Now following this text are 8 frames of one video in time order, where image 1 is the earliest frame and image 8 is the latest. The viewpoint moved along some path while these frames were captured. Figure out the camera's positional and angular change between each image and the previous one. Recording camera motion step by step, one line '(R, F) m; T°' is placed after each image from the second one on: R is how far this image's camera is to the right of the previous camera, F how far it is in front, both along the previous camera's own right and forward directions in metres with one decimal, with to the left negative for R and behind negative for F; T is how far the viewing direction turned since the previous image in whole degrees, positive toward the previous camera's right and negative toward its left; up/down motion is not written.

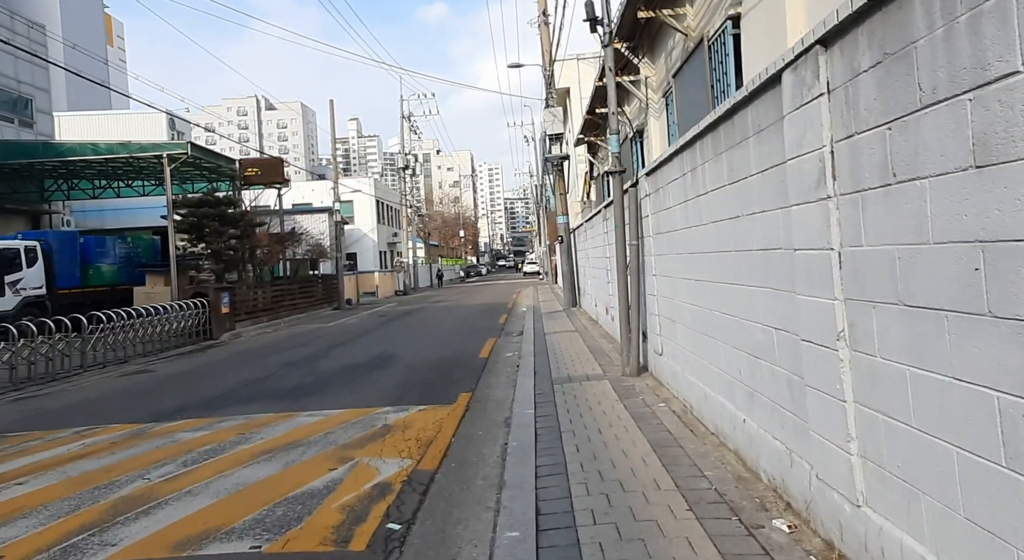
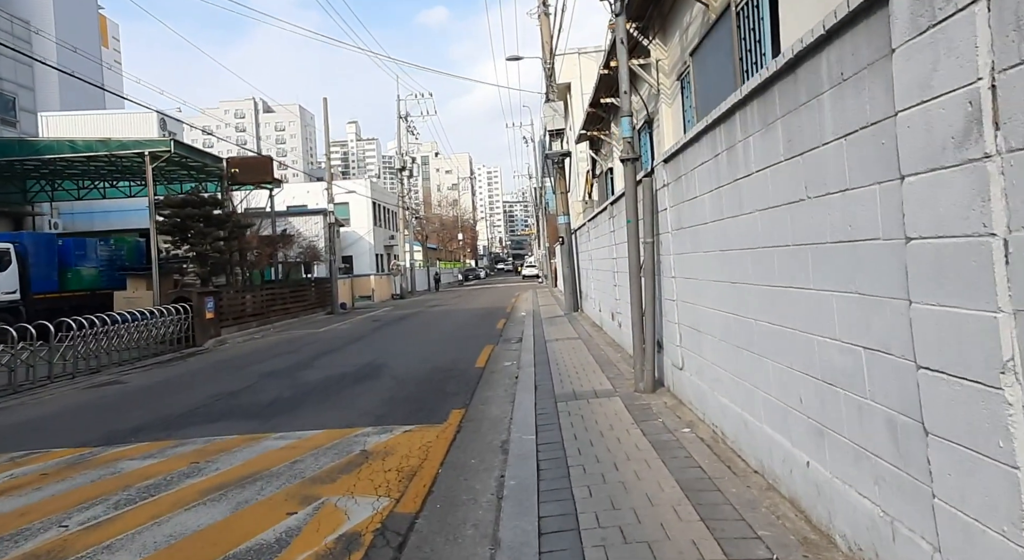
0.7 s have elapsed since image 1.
(0.0, +0.9) m; 0°
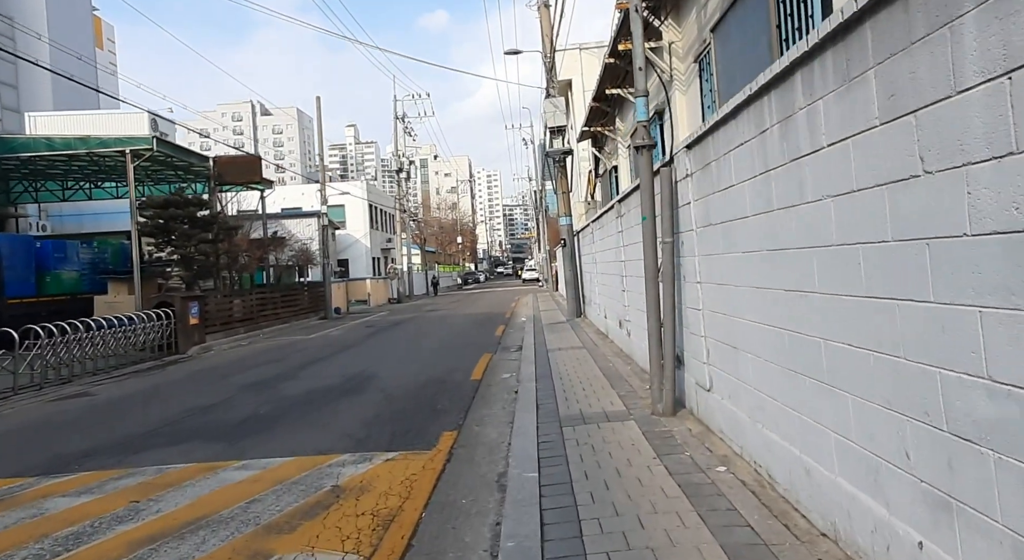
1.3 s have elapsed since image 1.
(0.0, +0.9) m; 0°
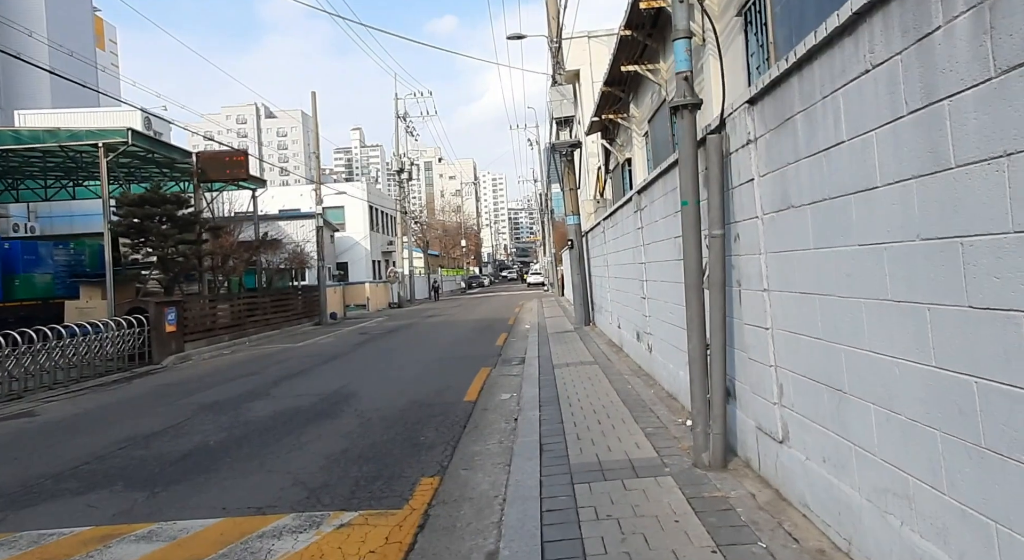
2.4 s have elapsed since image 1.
(+0.1, +1.5) m; -1°
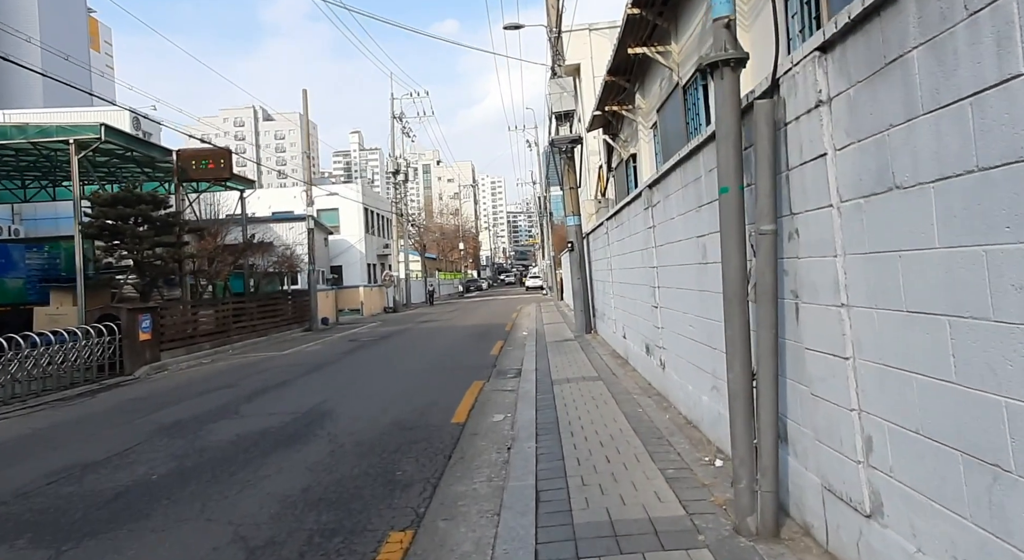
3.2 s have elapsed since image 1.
(+0.1, +1.0) m; 0°
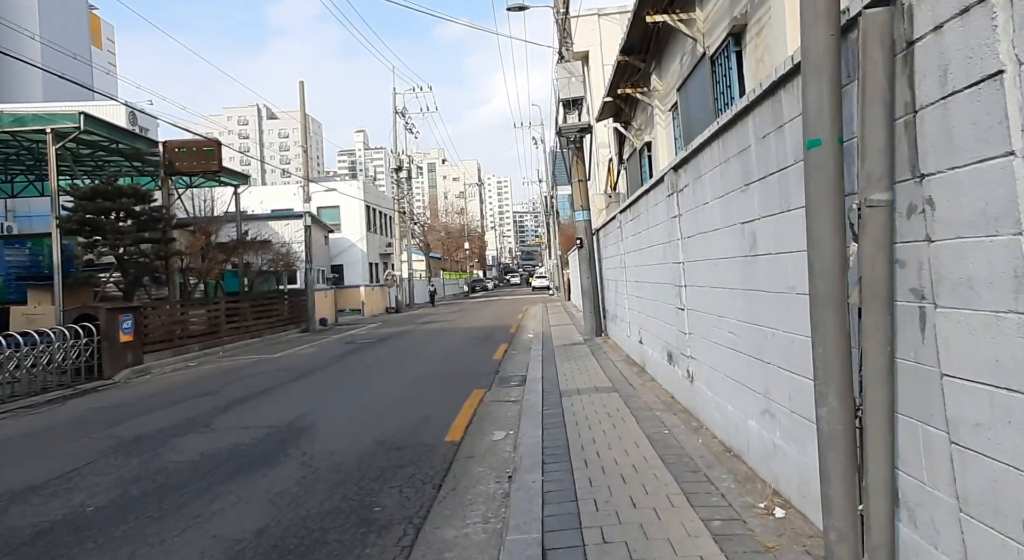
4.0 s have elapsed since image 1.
(0.0, +1.0) m; 0°
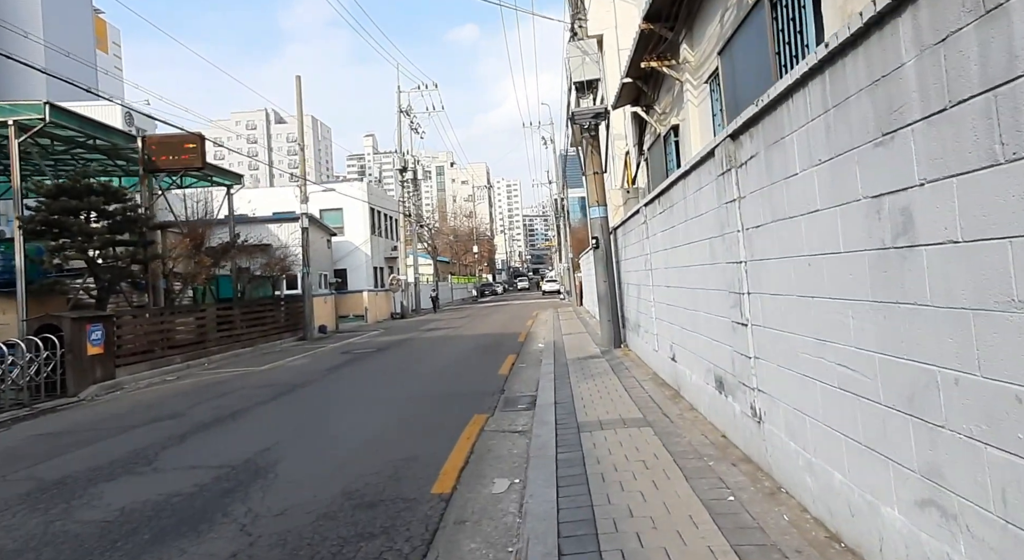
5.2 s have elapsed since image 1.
(0.0, +1.6) m; -1°
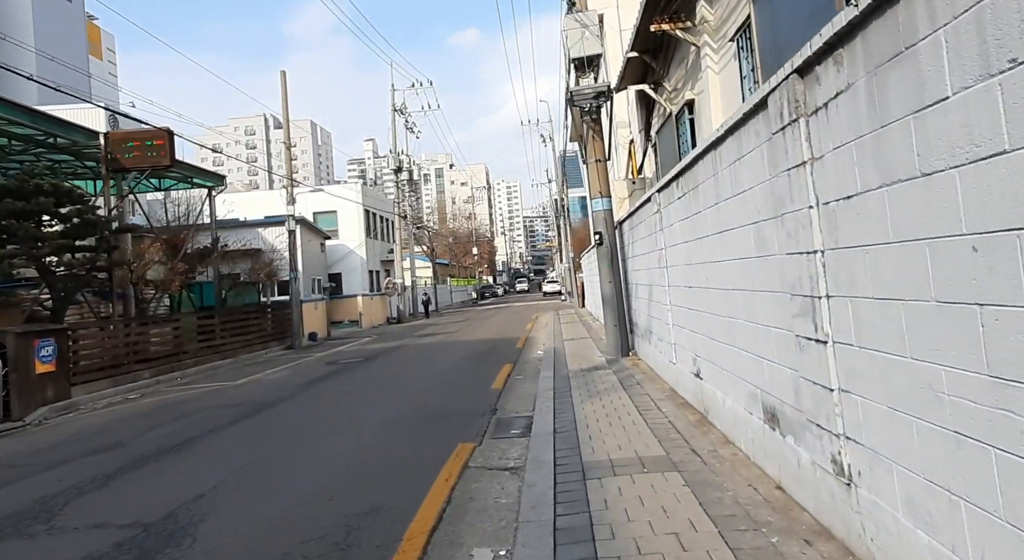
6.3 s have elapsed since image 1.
(+0.2, +1.4) m; 0°
